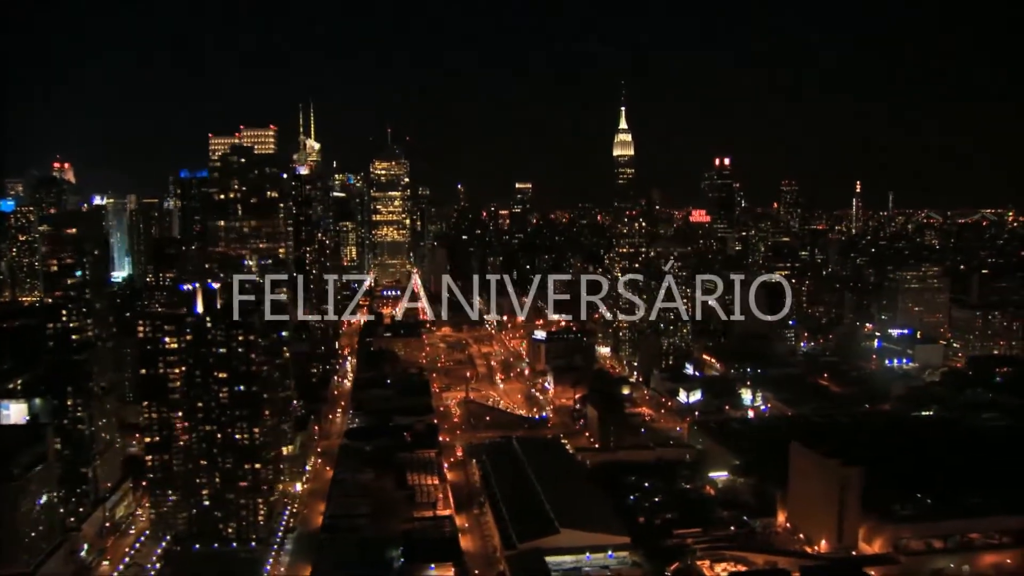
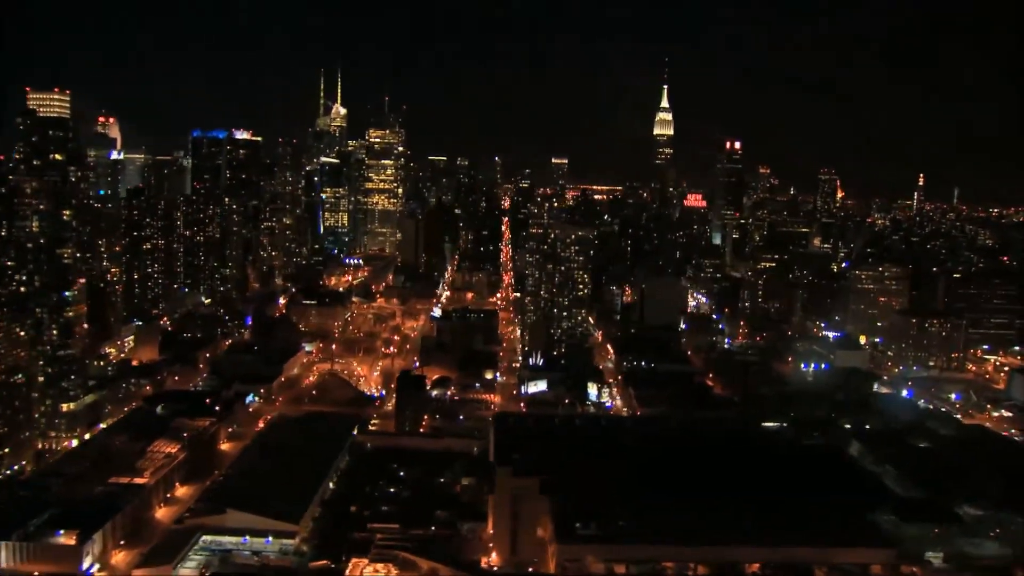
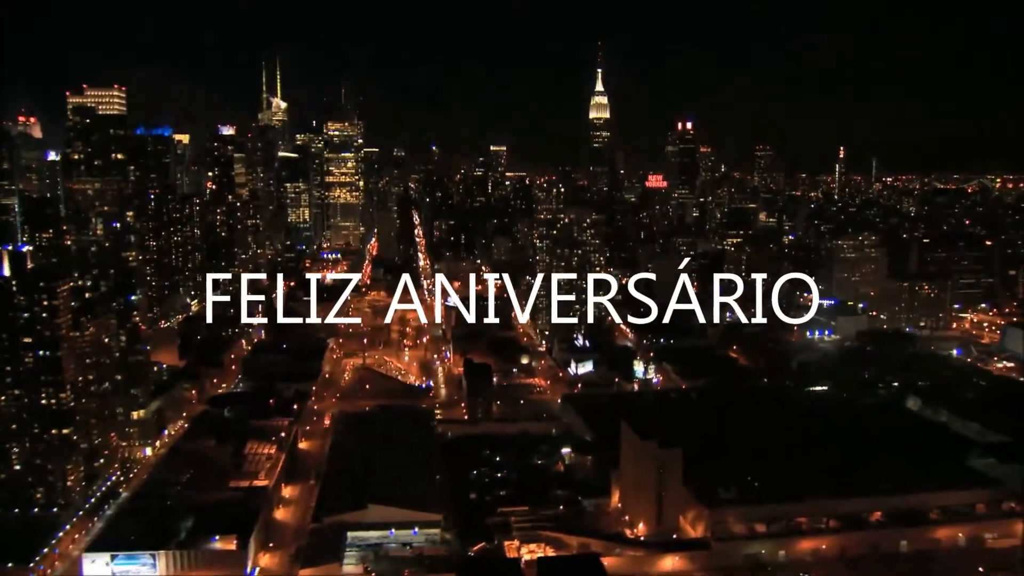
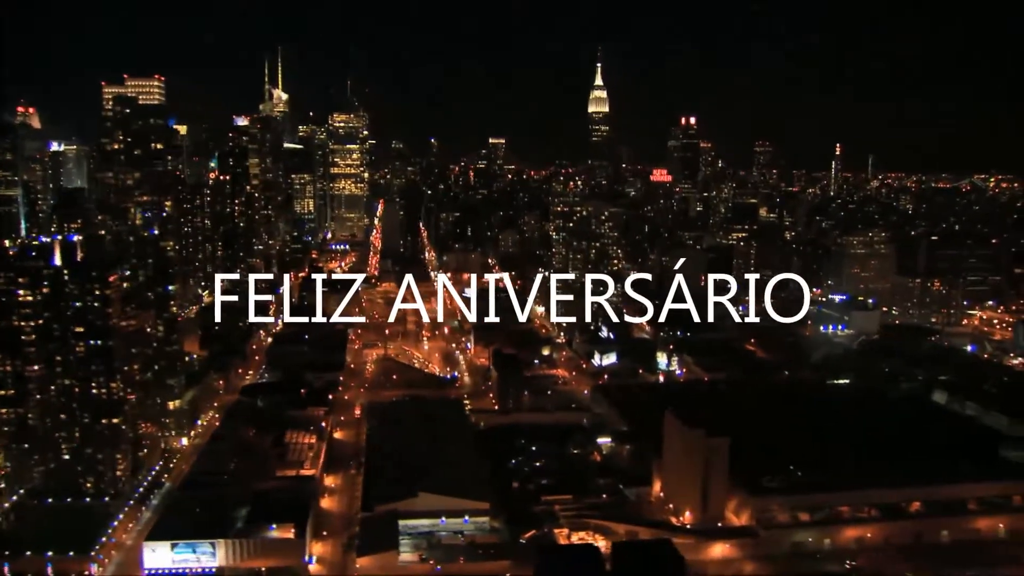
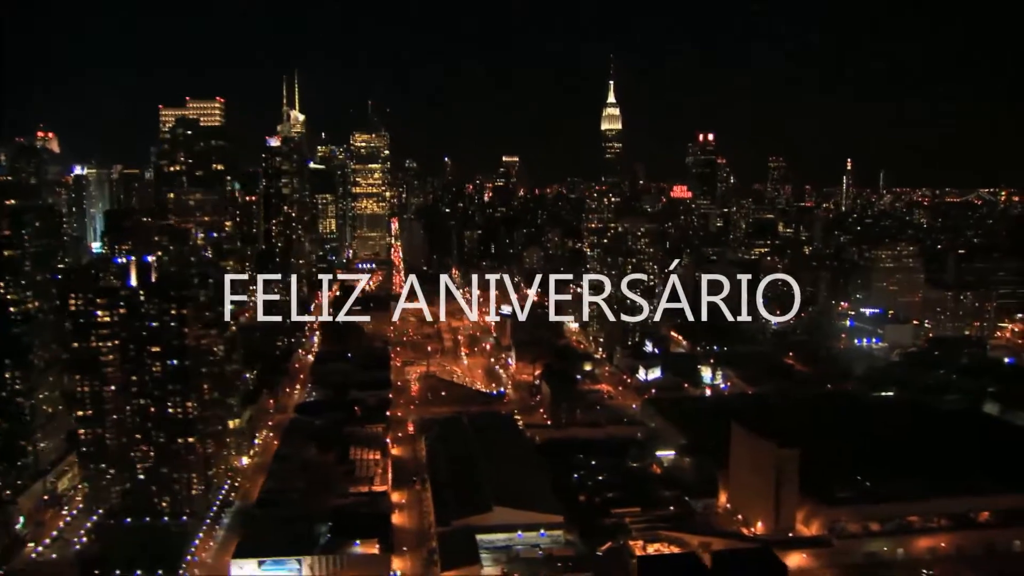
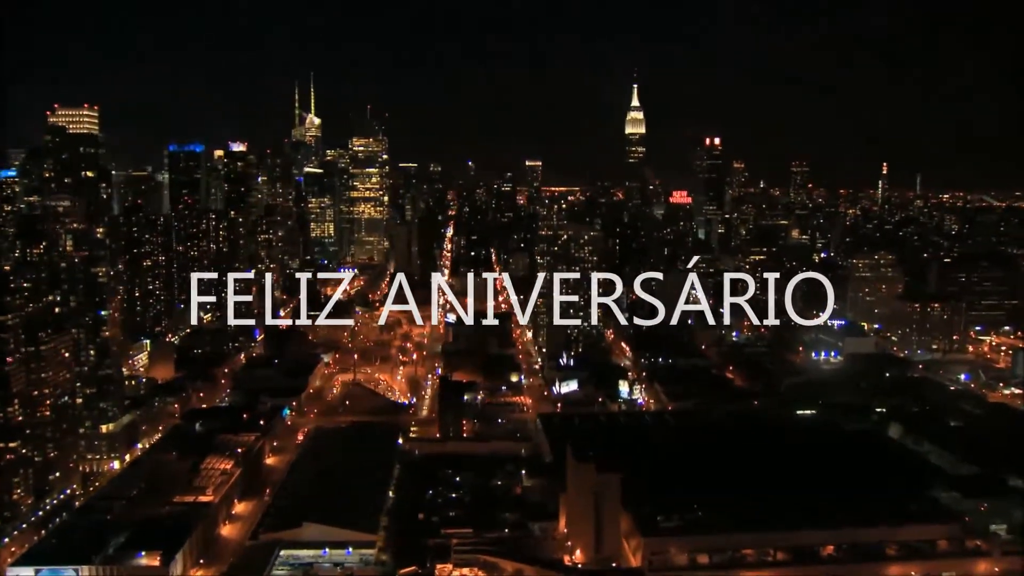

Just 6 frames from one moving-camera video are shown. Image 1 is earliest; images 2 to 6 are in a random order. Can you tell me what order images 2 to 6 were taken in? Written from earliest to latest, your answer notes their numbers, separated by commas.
5, 4, 3, 6, 2
